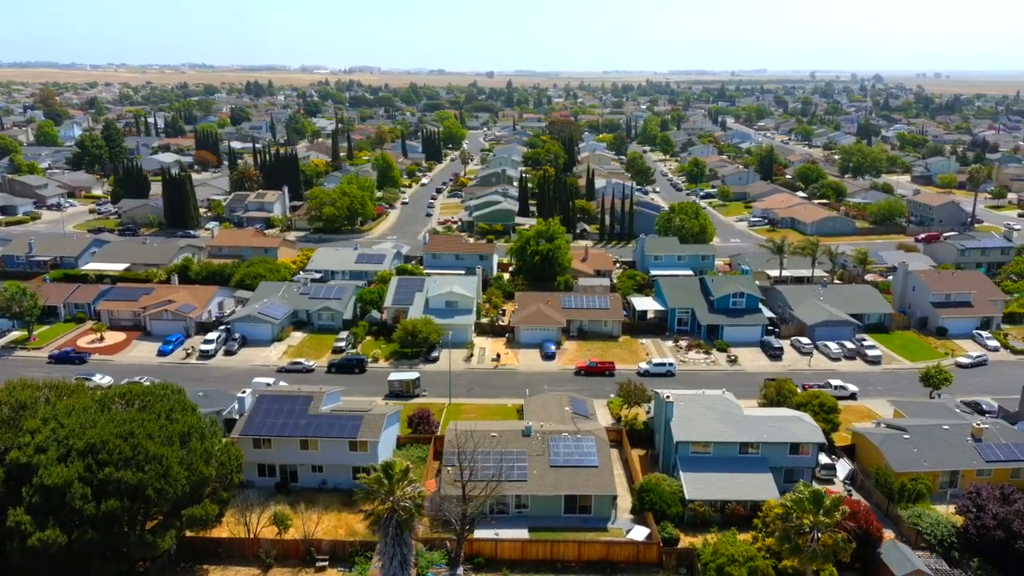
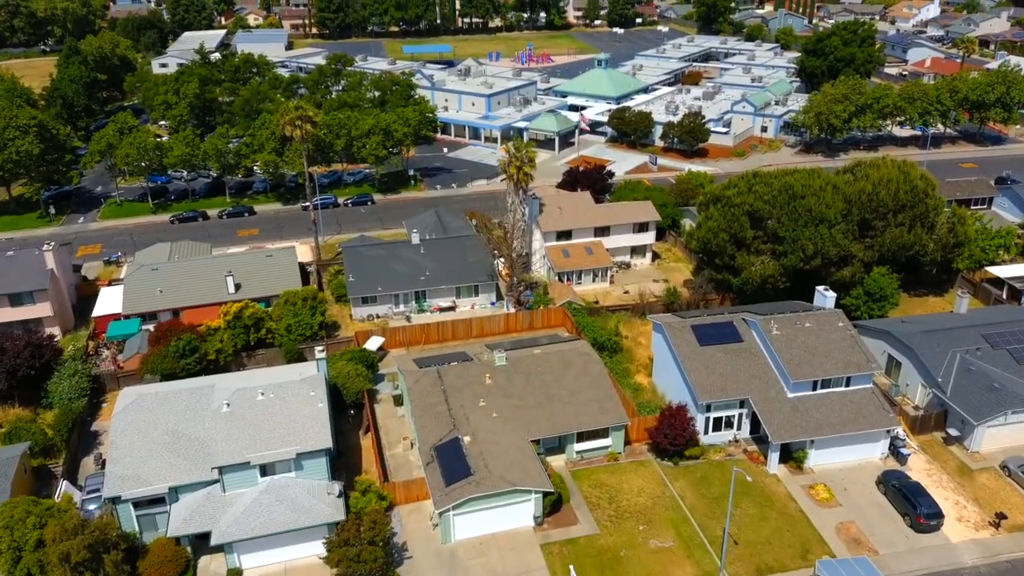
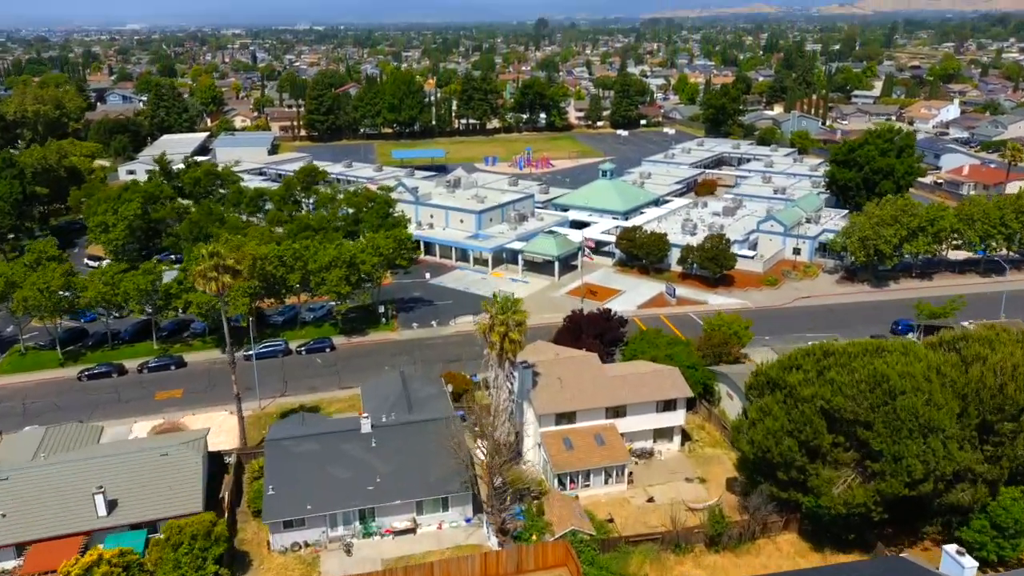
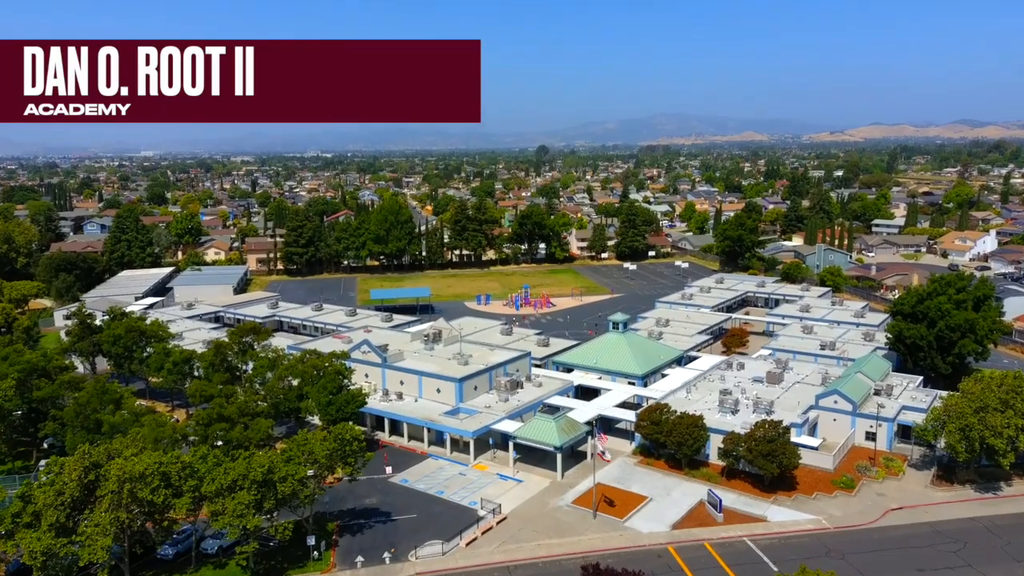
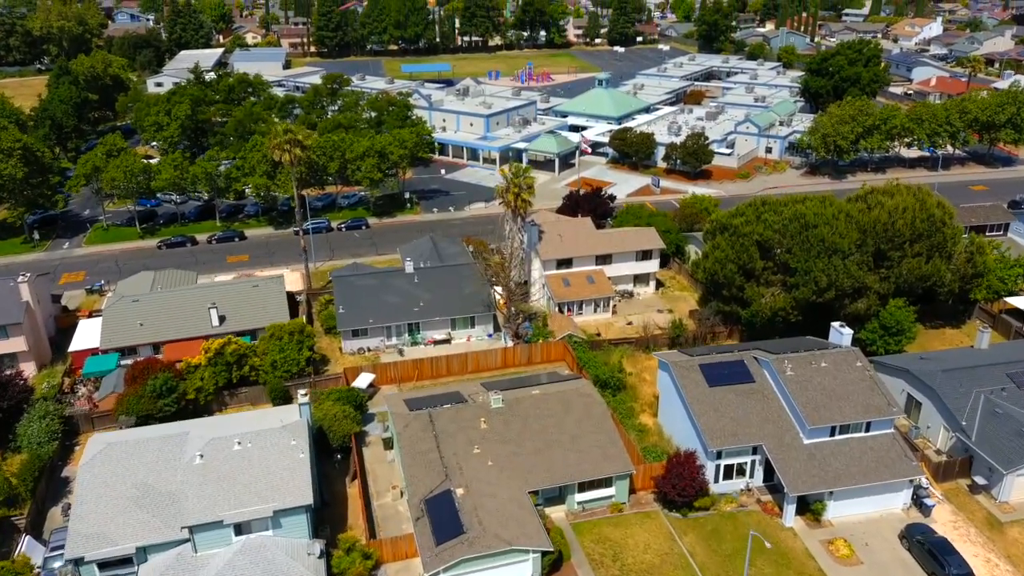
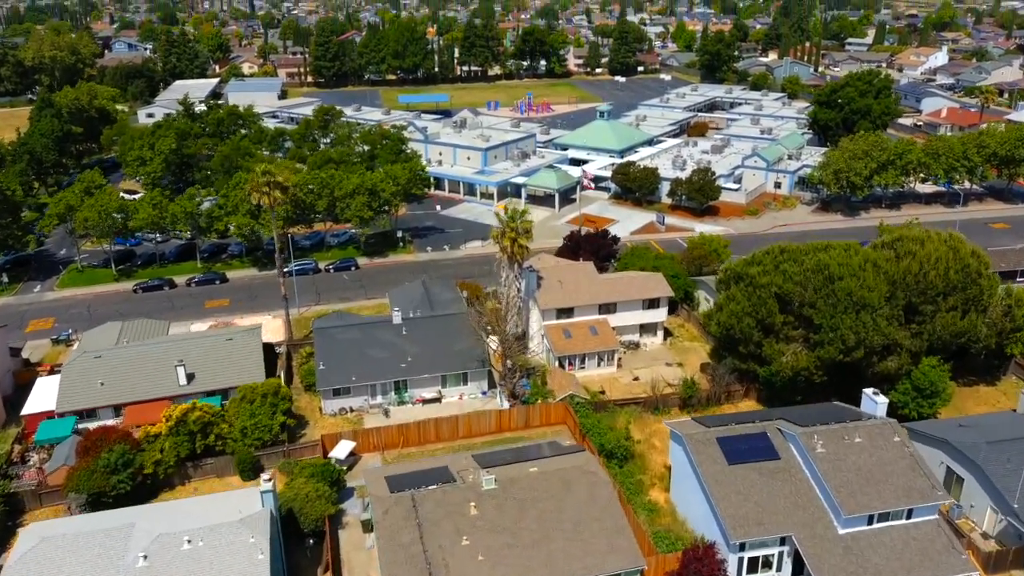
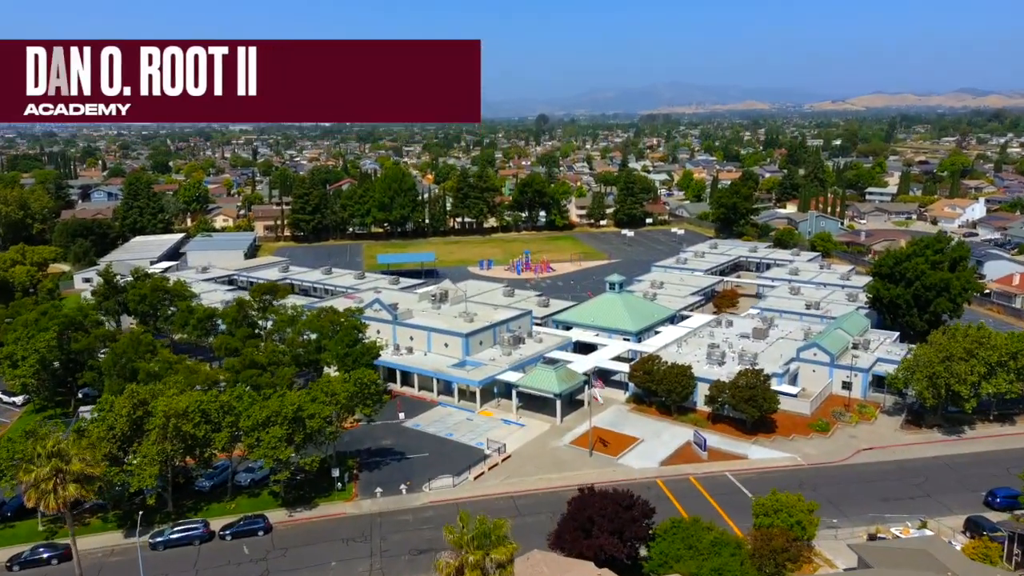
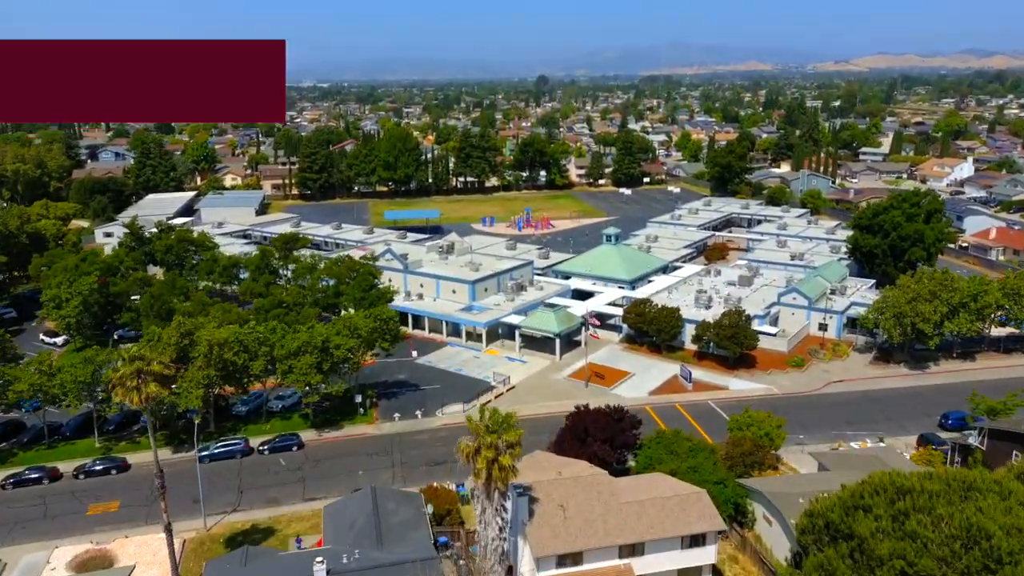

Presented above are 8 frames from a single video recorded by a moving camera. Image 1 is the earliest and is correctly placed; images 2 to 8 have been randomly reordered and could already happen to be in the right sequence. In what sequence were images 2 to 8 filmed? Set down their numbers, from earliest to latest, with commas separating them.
2, 5, 6, 3, 8, 7, 4
